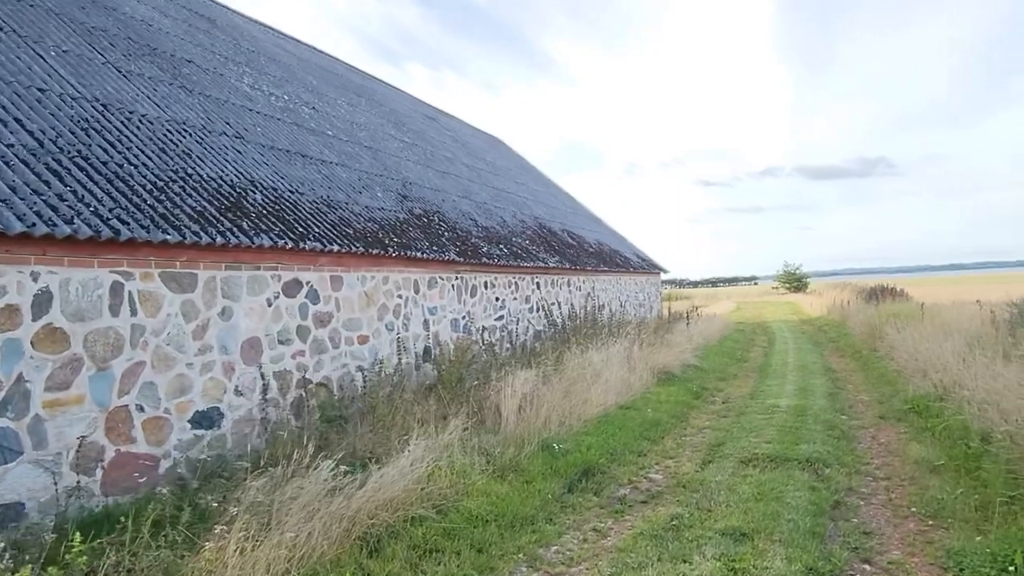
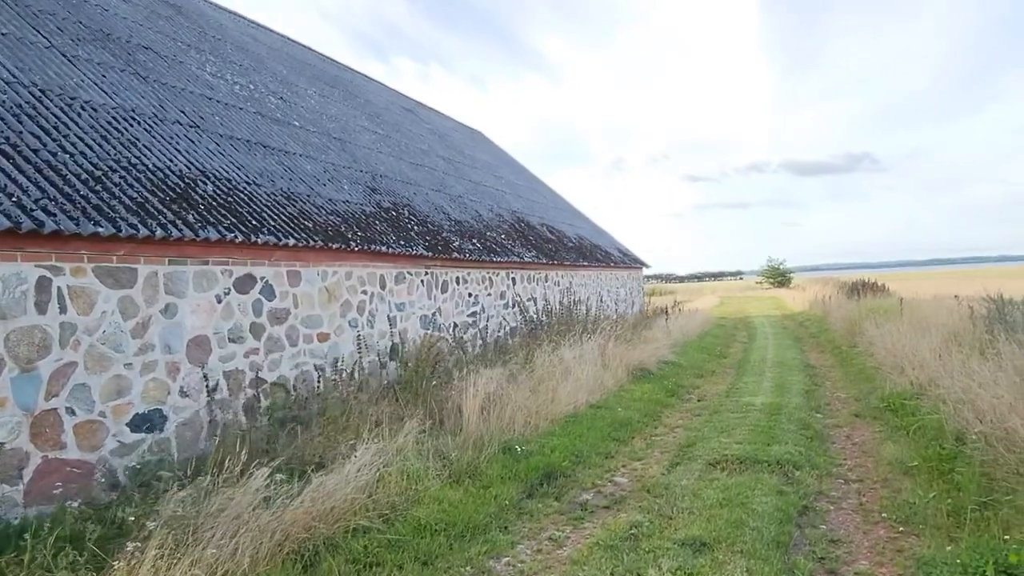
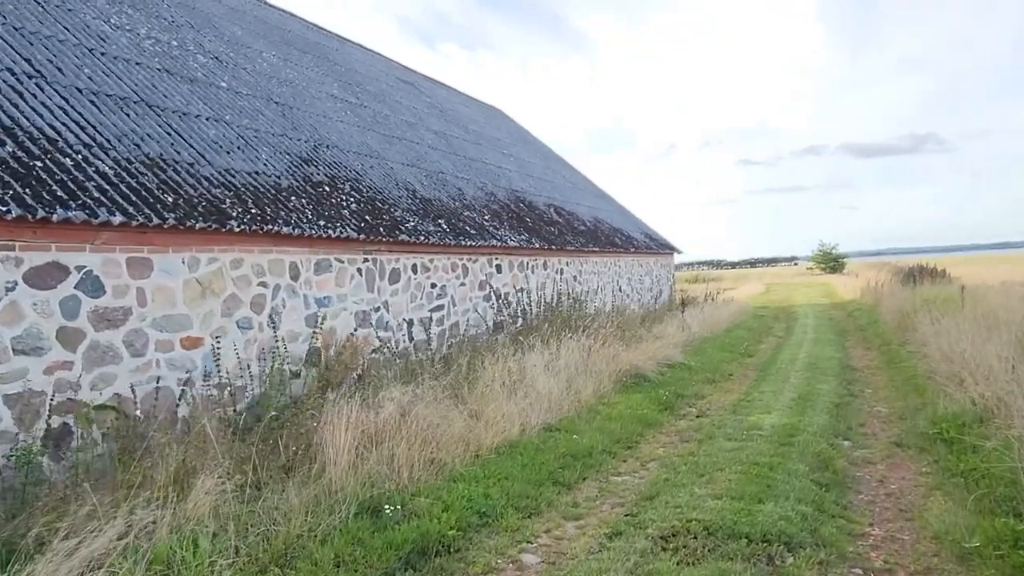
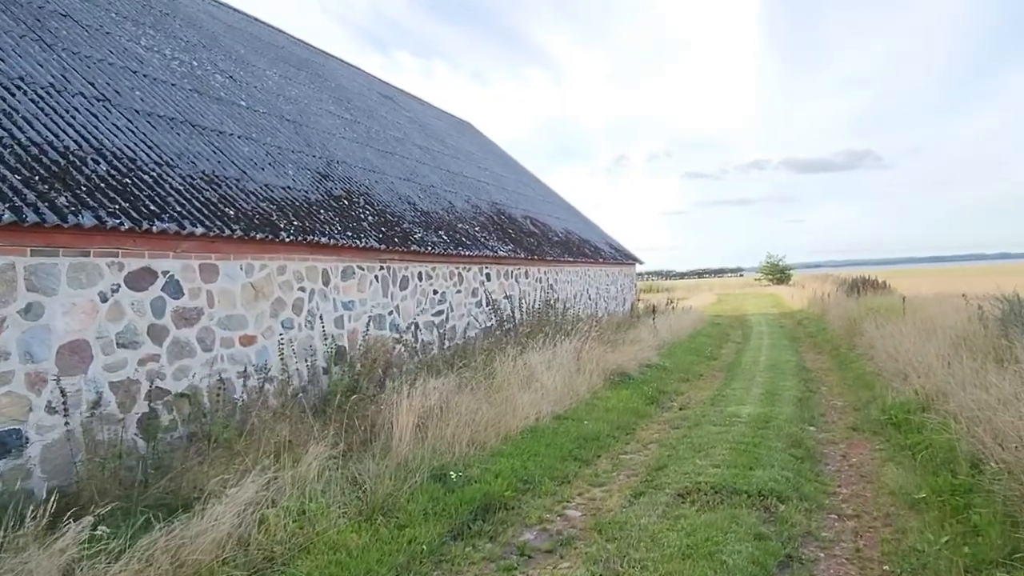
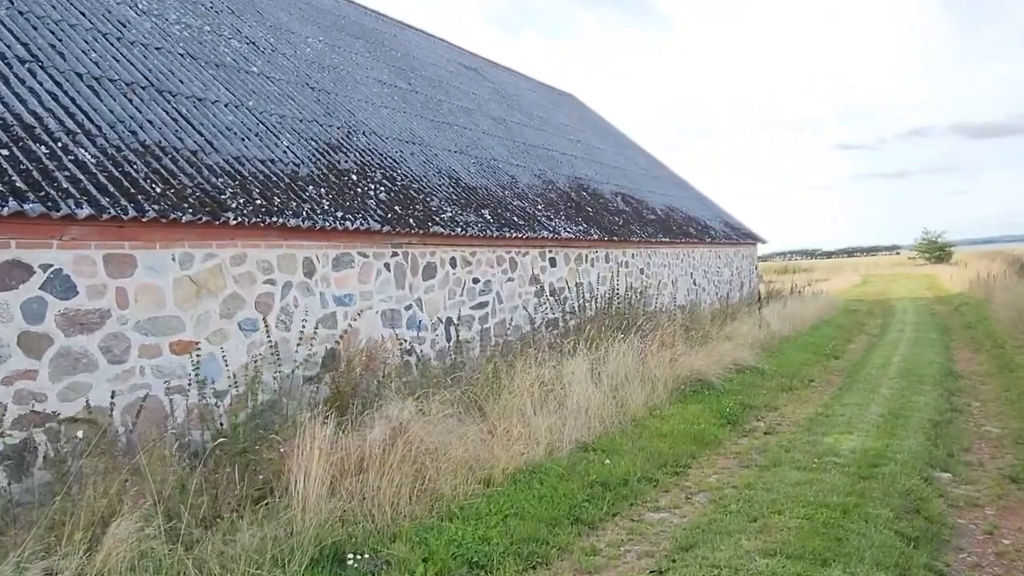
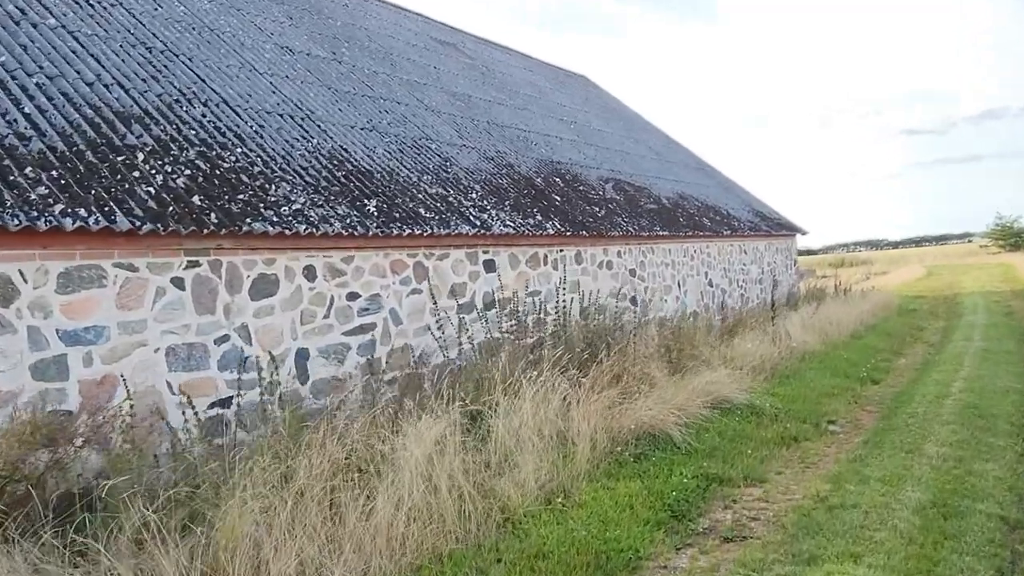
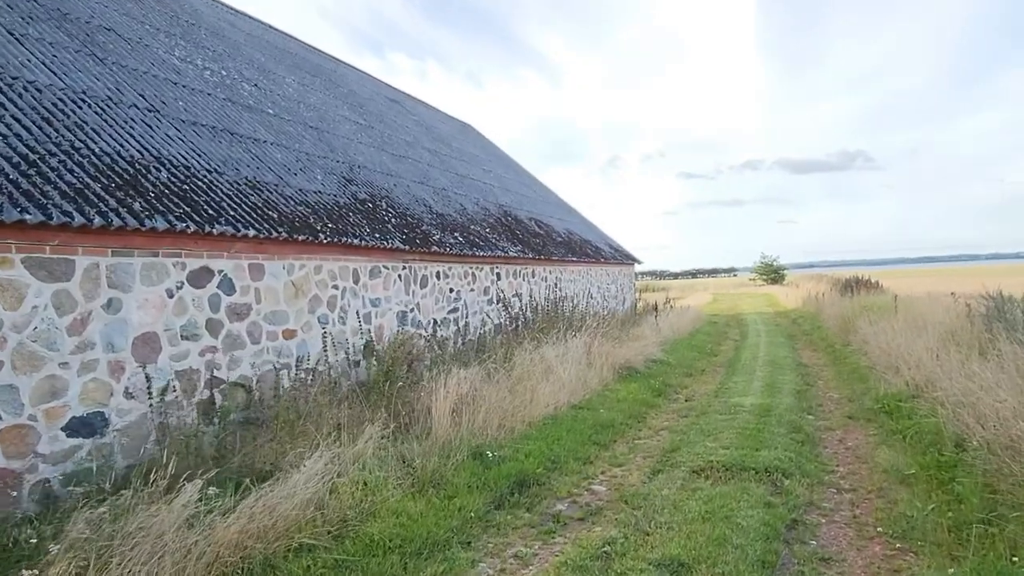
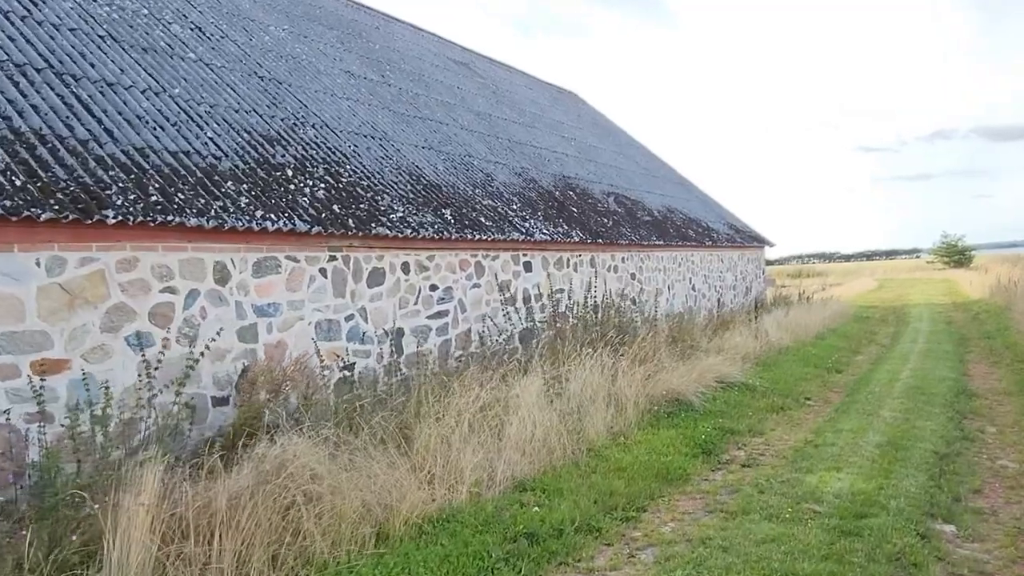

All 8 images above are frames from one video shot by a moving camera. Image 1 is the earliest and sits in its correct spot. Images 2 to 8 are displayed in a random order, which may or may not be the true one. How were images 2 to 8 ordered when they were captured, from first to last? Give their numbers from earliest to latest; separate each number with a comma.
2, 7, 4, 3, 5, 8, 6
